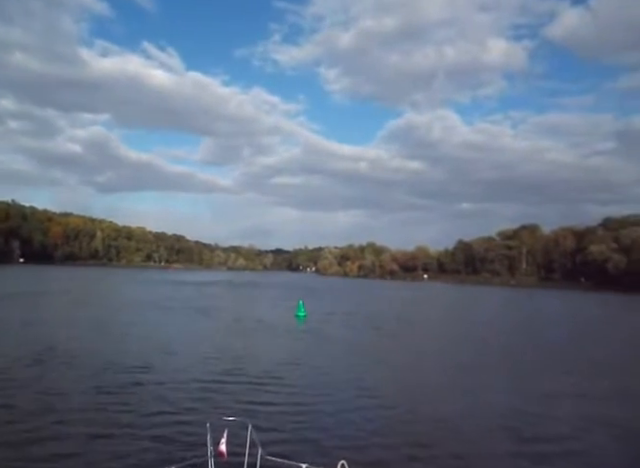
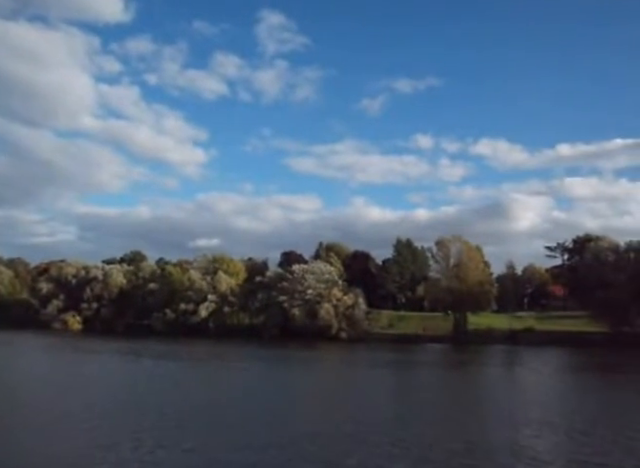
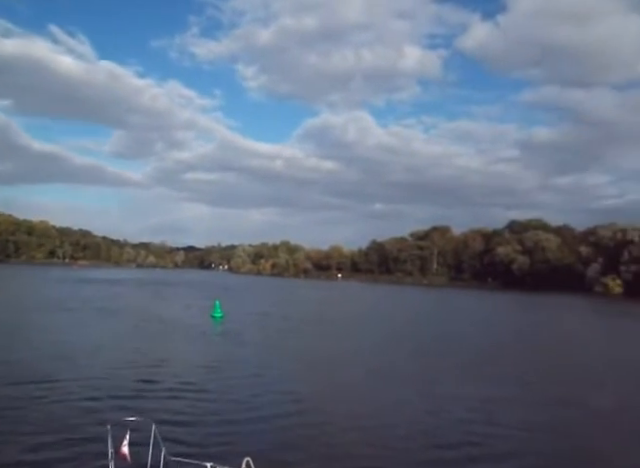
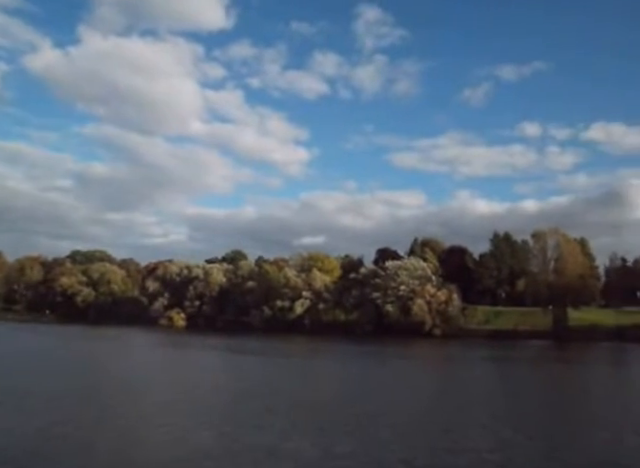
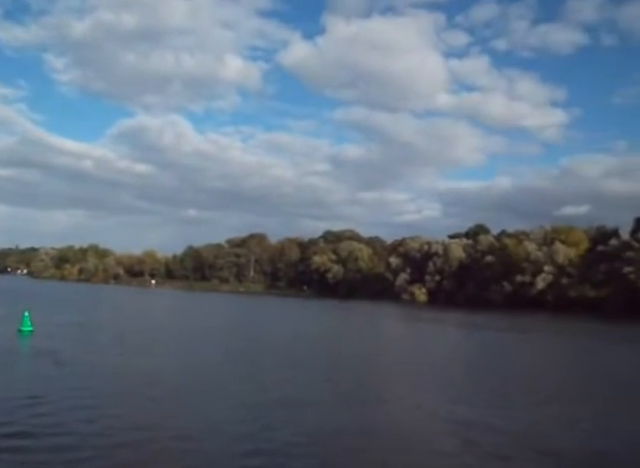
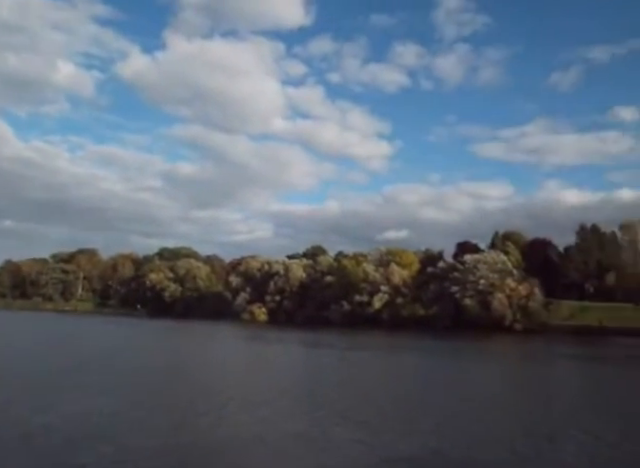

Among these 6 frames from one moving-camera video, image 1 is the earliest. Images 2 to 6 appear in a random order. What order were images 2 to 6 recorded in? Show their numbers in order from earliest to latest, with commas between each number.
3, 5, 6, 4, 2
